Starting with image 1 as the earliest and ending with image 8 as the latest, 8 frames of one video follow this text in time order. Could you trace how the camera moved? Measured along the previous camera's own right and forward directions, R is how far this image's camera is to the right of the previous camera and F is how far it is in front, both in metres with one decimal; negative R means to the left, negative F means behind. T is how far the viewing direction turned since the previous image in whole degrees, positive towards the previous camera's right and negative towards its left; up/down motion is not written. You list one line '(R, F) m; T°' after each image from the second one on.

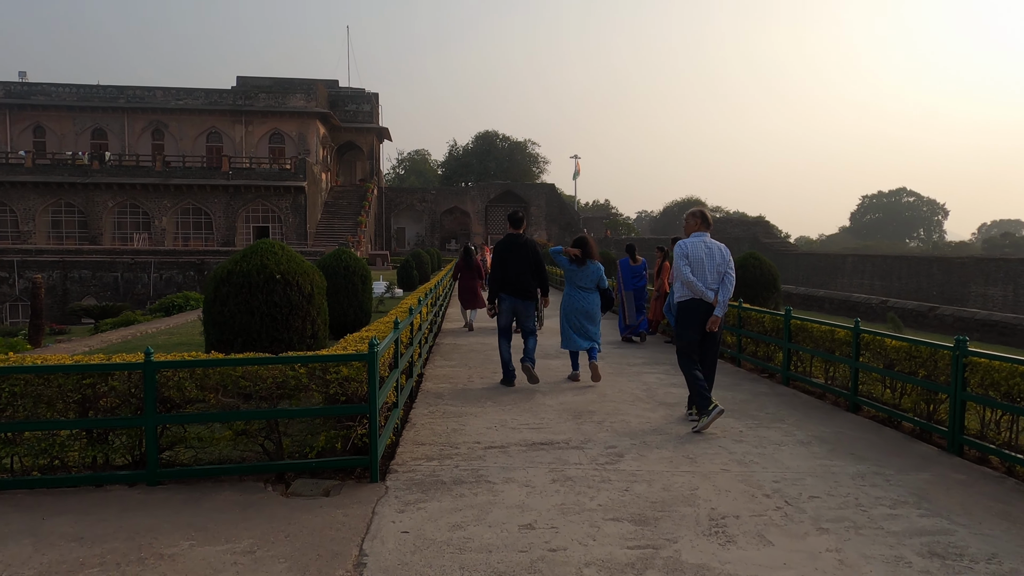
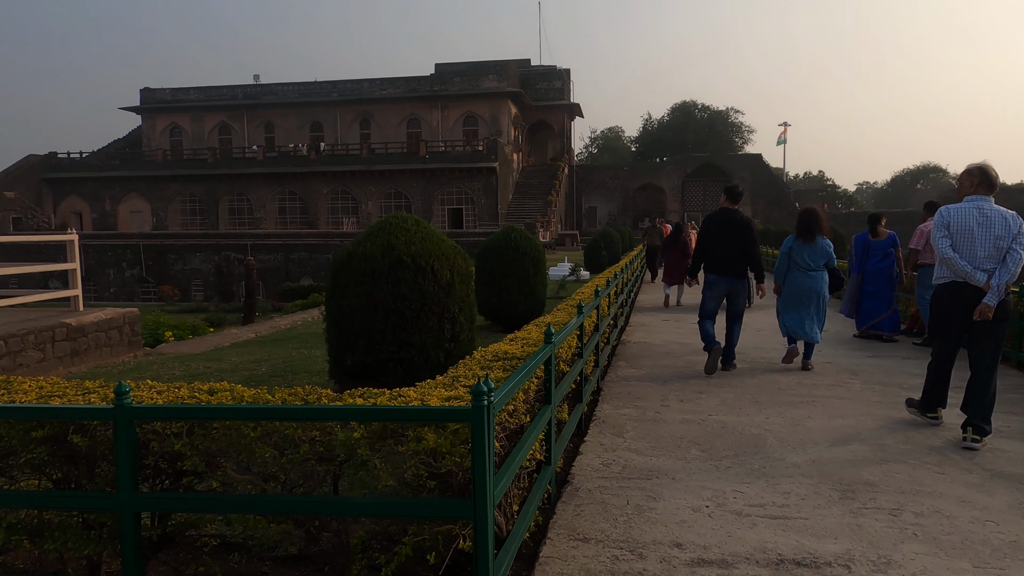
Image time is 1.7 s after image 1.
(-0.1, +1.7) m; -17°
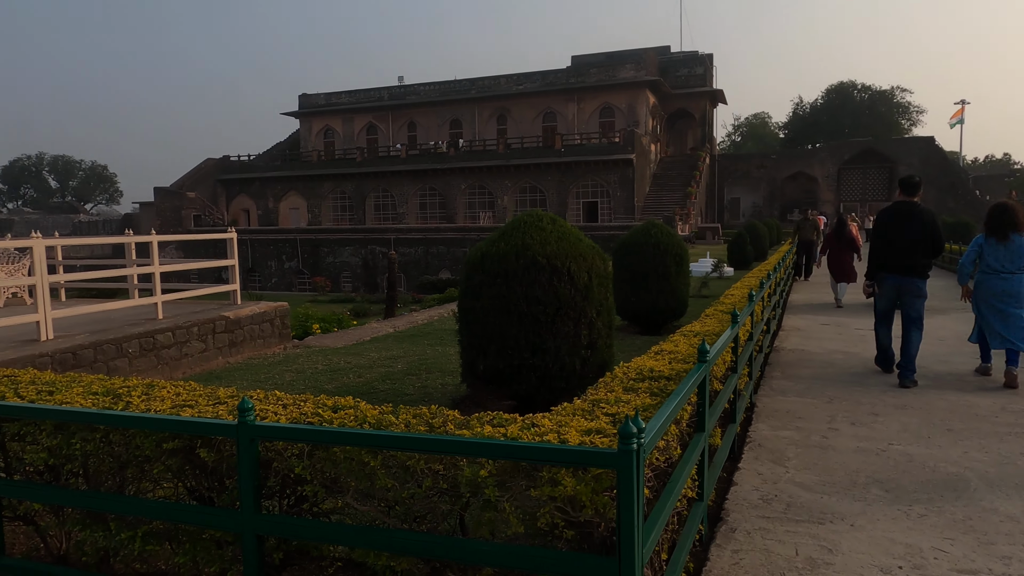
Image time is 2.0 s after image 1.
(-0.1, +0.3) m; -11°
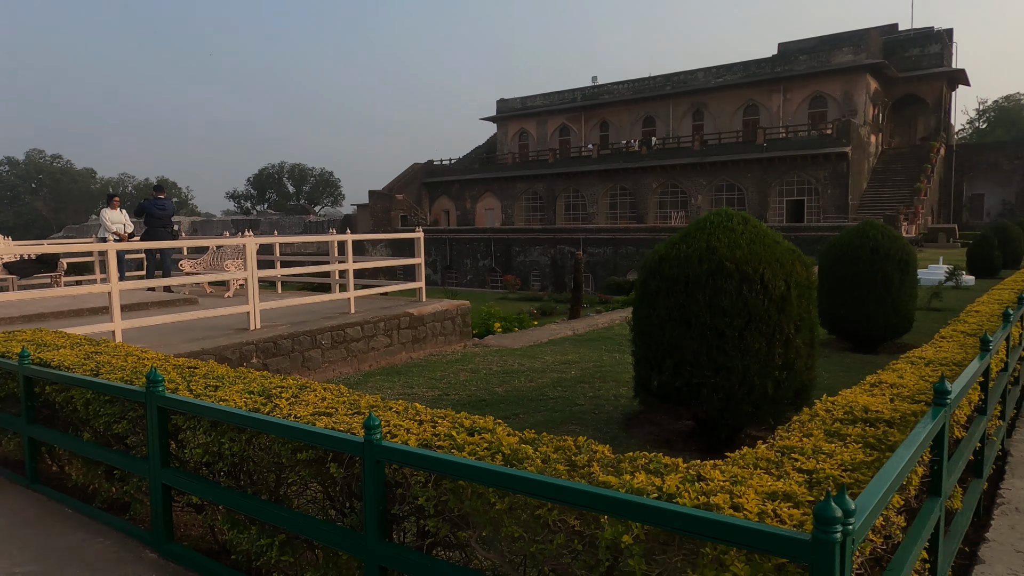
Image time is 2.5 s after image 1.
(+0.1, +0.3) m; -16°
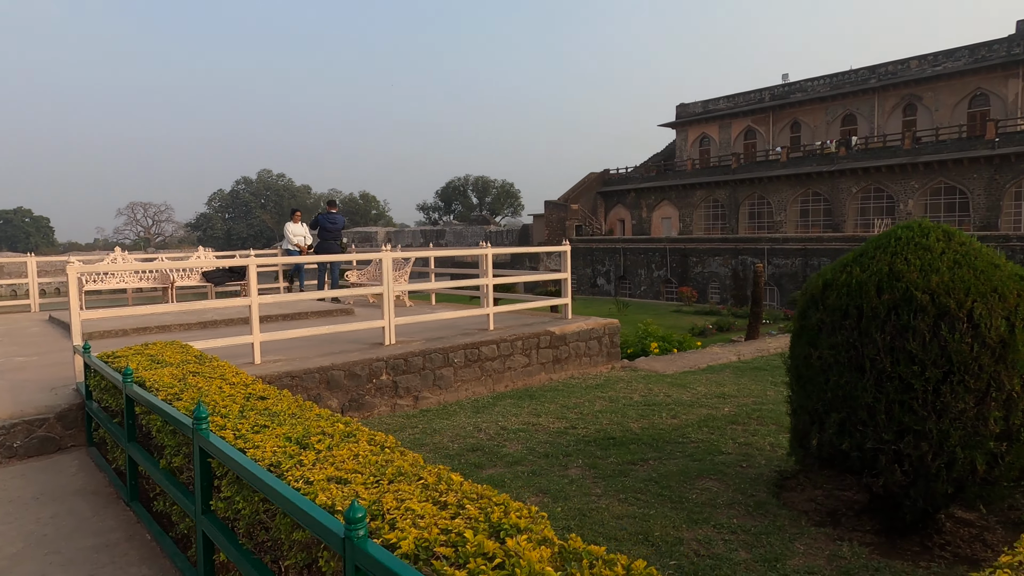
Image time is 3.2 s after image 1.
(+0.3, +0.5) m; -15°
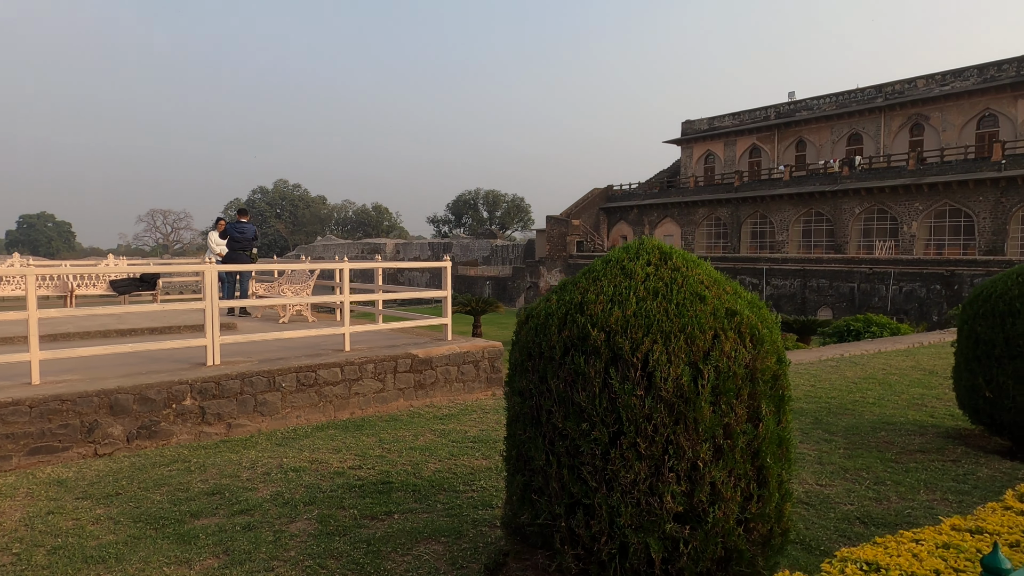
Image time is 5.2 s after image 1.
(+1.4, +0.5) m; -2°
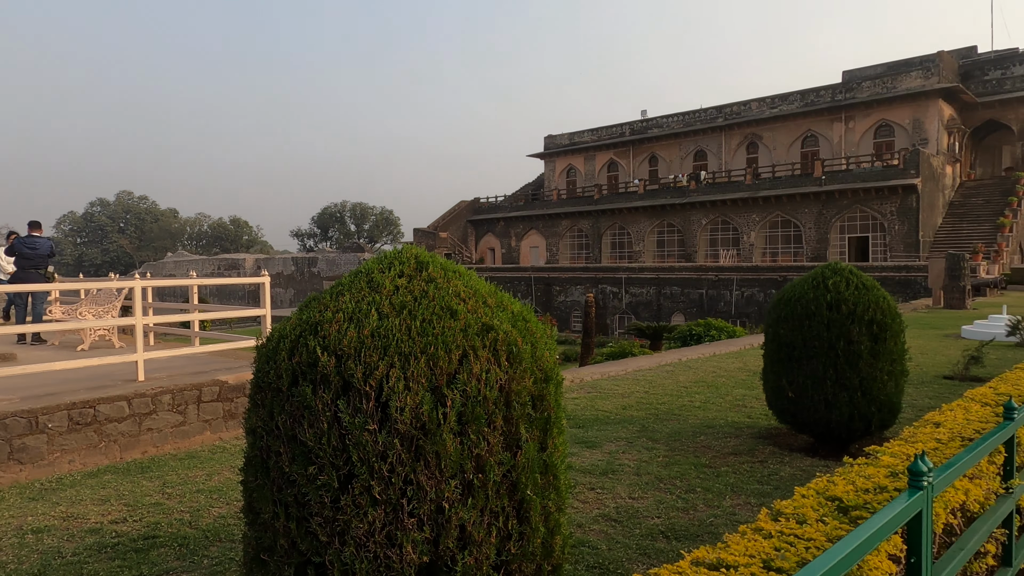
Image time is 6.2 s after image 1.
(+0.4, +0.3) m; +11°
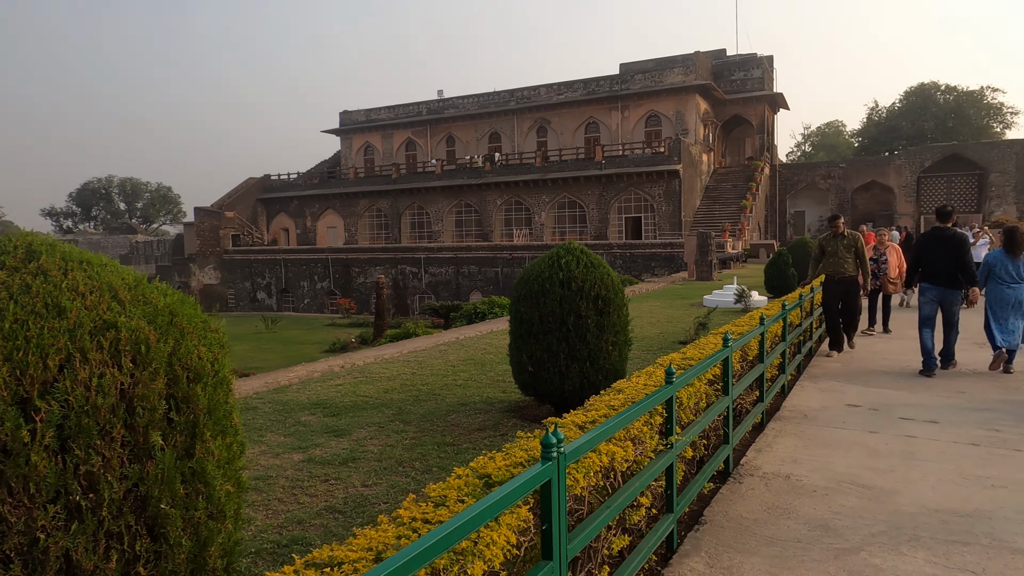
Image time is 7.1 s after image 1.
(+0.4, 0.0) m; +16°
